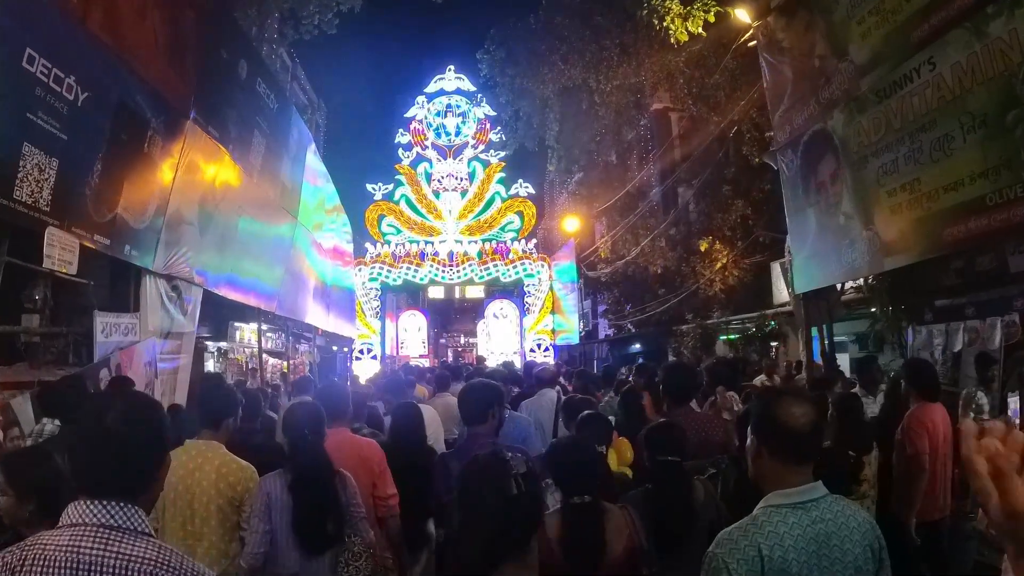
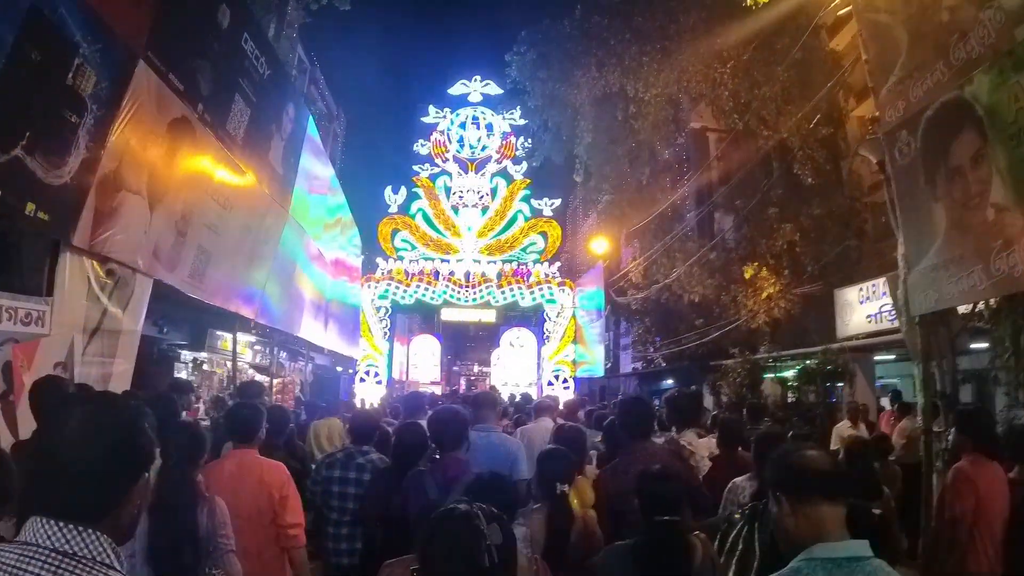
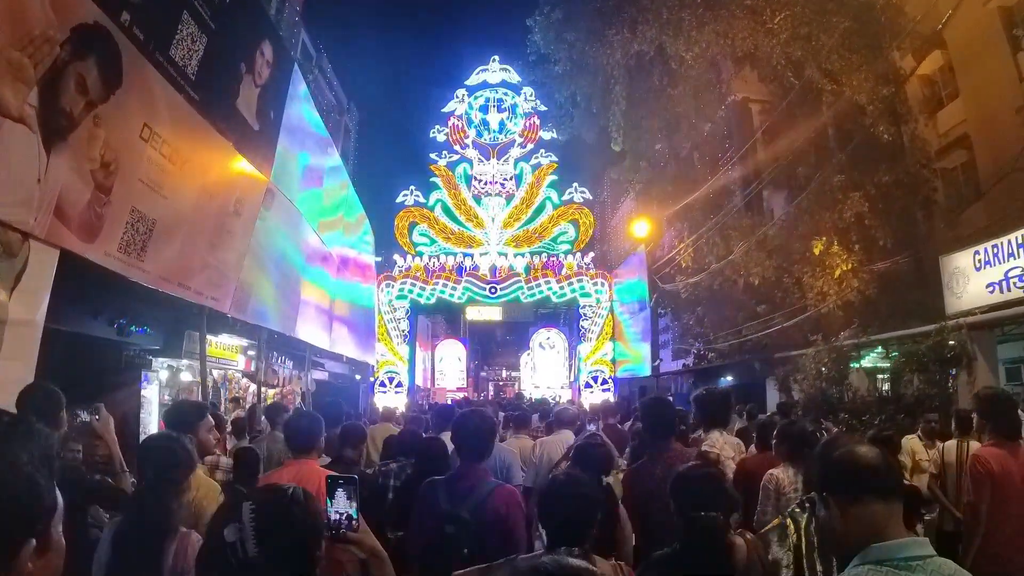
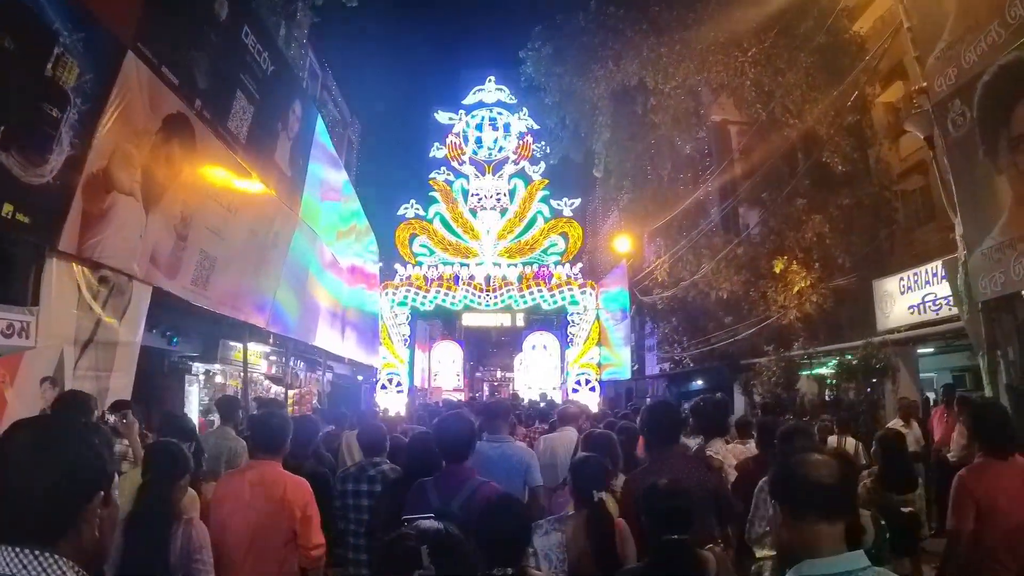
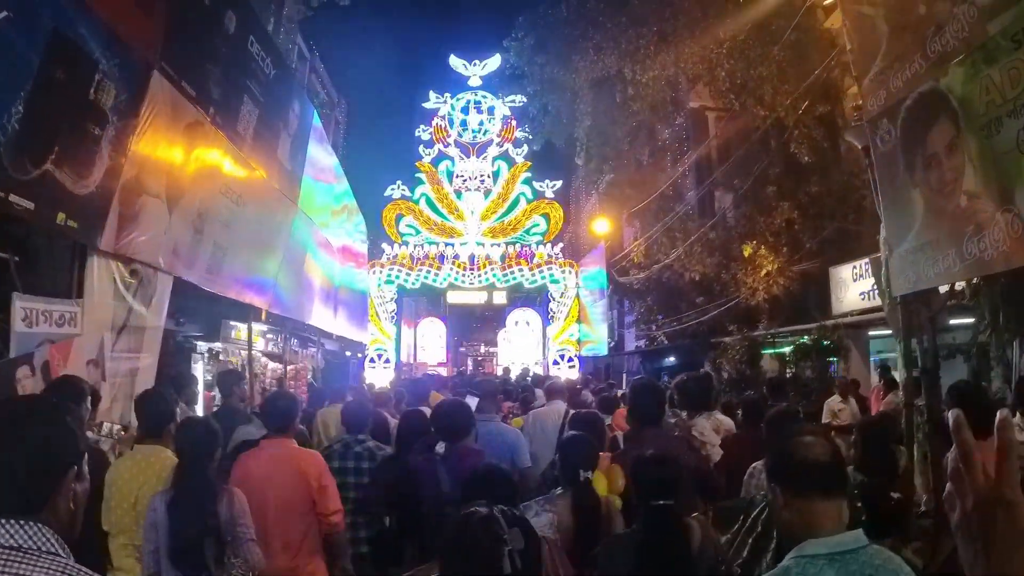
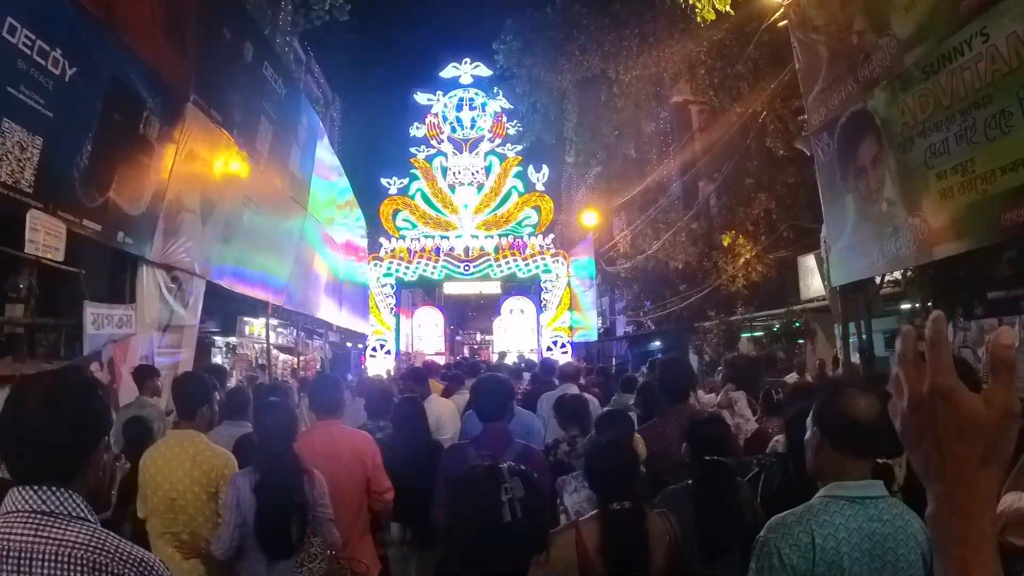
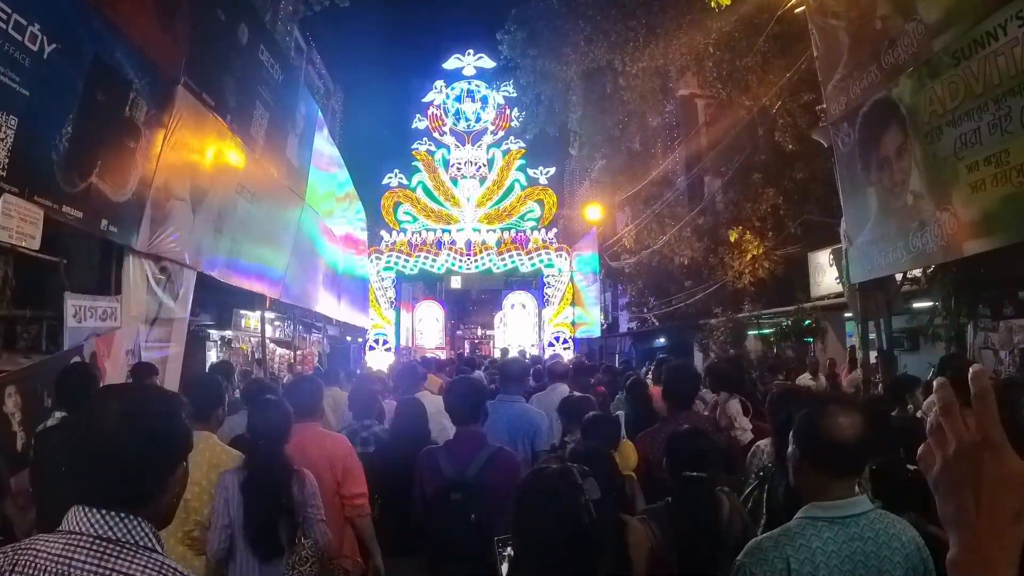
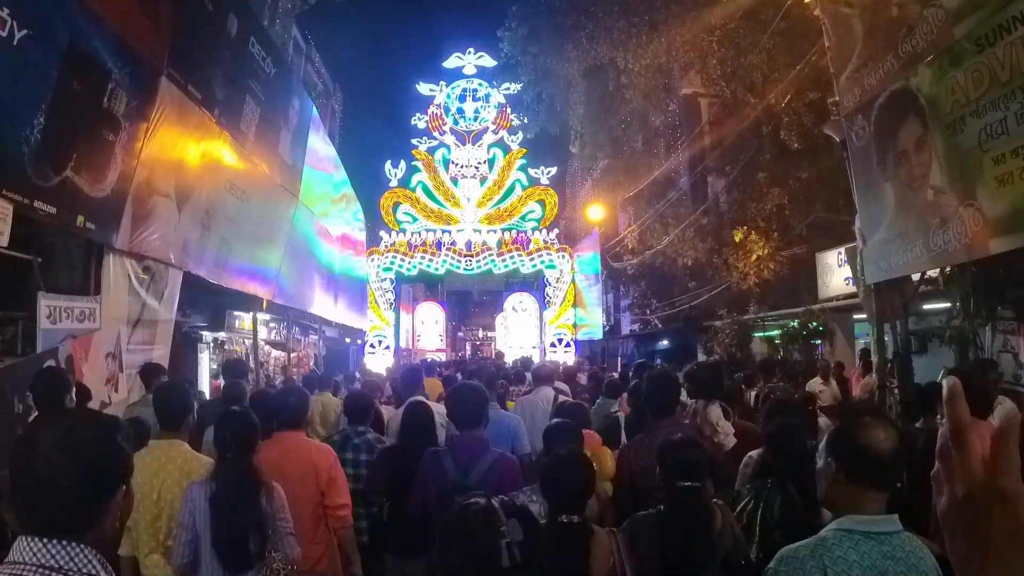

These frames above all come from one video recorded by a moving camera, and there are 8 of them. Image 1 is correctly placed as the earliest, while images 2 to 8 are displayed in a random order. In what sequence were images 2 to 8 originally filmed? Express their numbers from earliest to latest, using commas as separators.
6, 7, 8, 5, 2, 4, 3
